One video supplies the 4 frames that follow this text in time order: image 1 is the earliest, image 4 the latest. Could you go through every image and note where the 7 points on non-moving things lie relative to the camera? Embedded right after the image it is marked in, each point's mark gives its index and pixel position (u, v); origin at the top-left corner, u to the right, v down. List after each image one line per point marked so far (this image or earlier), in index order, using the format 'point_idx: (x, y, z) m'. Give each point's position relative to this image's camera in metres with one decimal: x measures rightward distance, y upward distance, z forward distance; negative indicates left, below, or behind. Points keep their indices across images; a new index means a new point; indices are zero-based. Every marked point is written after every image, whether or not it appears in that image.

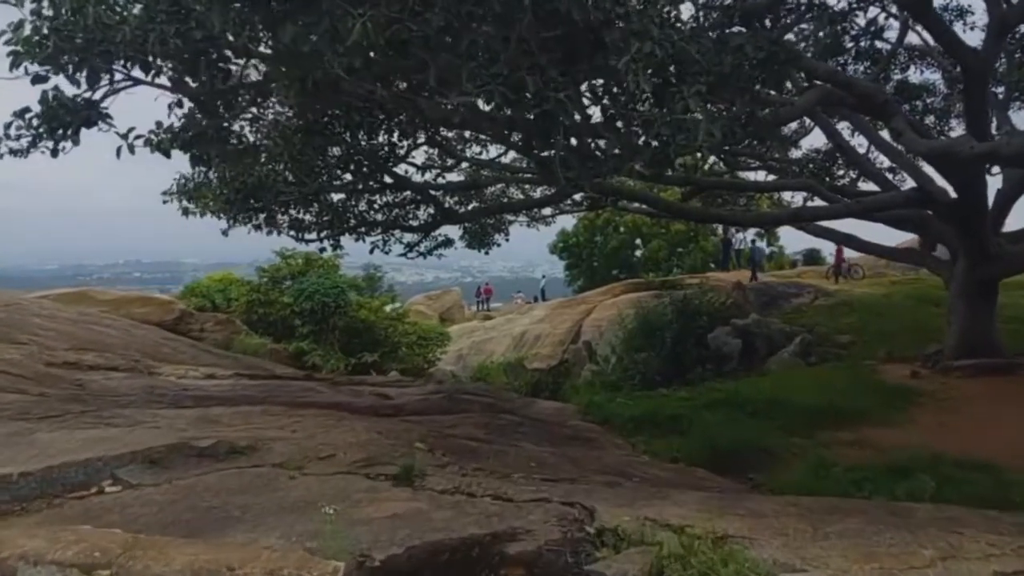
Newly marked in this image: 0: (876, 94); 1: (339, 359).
0: (+4.3, +2.3, +9.7) m
1: (-3.7, -1.5, +17.9) m
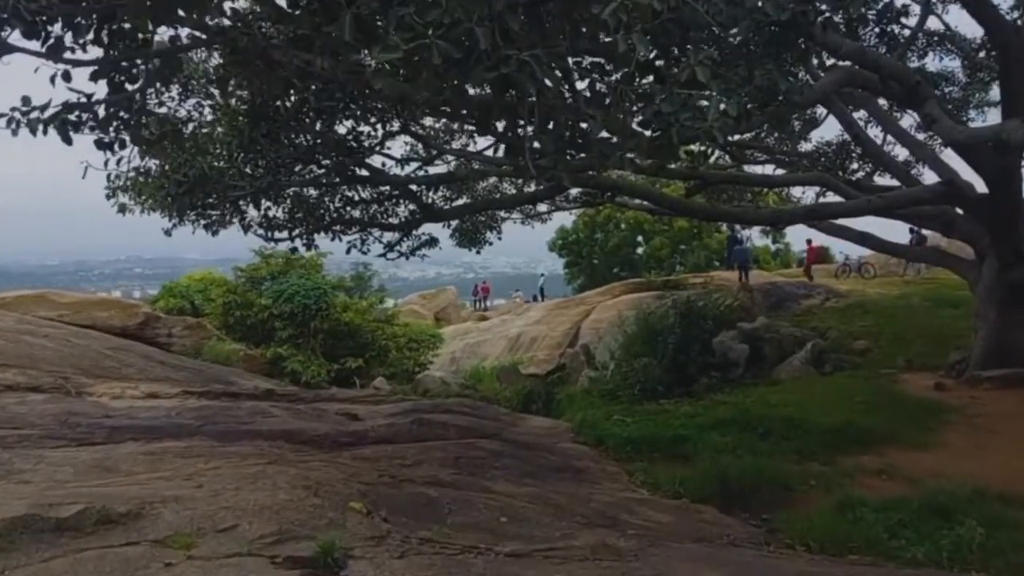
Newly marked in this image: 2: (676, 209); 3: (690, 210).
0: (+4.1, +2.2, +8.5) m
1: (-3.9, -1.6, +16.9) m
2: (+2.2, +1.1, +11.1) m
3: (+2.4, +1.1, +11.2) m
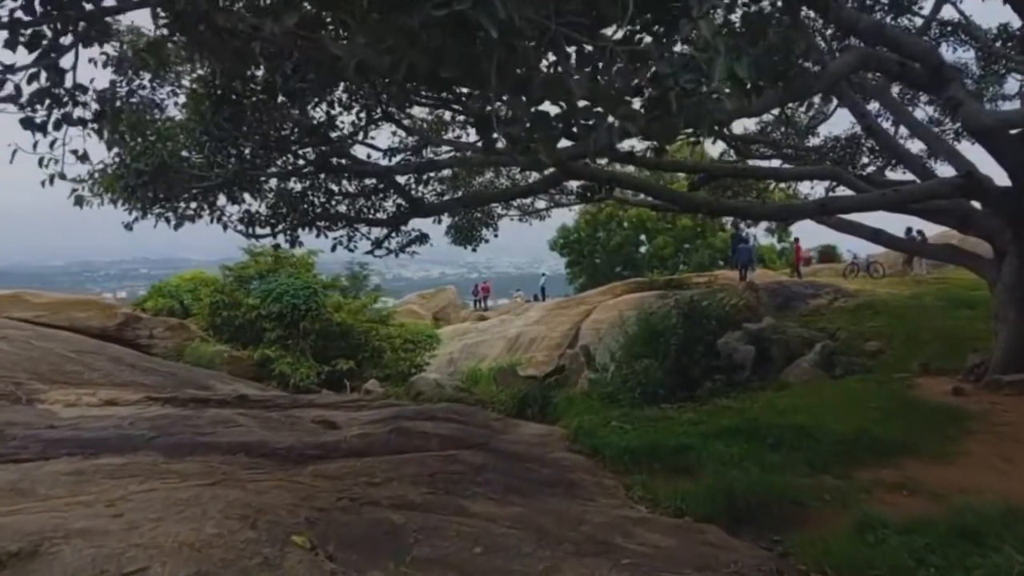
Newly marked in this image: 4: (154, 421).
0: (+4.0, +2.2, +7.9) m
1: (-3.9, -1.5, +16.2) m
2: (+2.1, +1.1, +10.5) m
3: (+2.3, +1.1, +10.6) m
4: (-2.8, -1.1, +6.6) m
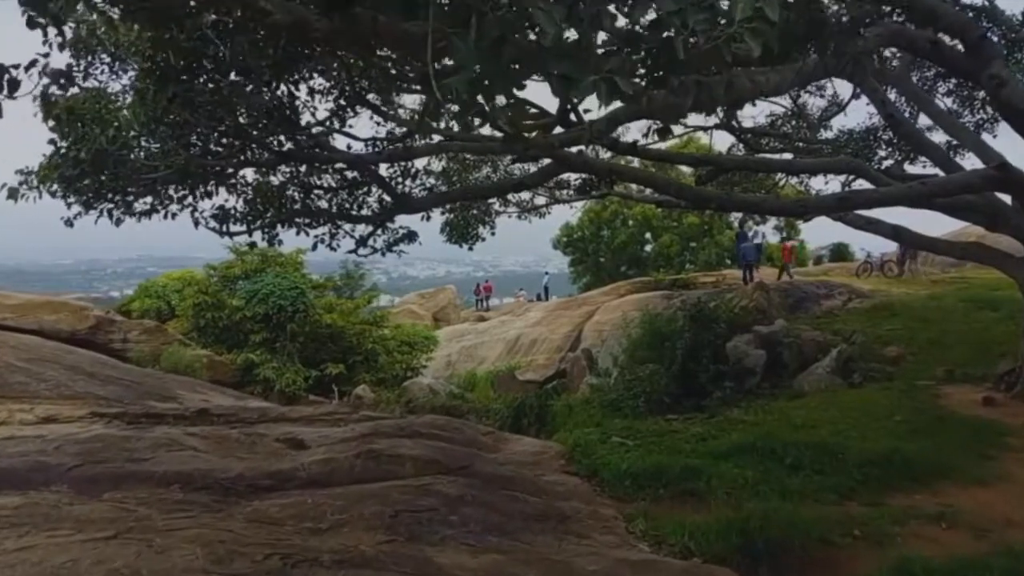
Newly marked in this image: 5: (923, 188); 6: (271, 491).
0: (+3.9, +2.2, +7.0) m
1: (-4.0, -1.6, +15.4) m
2: (+2.0, +1.0, +9.6) m
3: (+2.2, +1.0, +9.7) m
4: (-3.0, -1.1, +5.8) m
5: (+4.7, +1.1, +9.6) m
6: (-1.6, -1.3, +5.5) m
